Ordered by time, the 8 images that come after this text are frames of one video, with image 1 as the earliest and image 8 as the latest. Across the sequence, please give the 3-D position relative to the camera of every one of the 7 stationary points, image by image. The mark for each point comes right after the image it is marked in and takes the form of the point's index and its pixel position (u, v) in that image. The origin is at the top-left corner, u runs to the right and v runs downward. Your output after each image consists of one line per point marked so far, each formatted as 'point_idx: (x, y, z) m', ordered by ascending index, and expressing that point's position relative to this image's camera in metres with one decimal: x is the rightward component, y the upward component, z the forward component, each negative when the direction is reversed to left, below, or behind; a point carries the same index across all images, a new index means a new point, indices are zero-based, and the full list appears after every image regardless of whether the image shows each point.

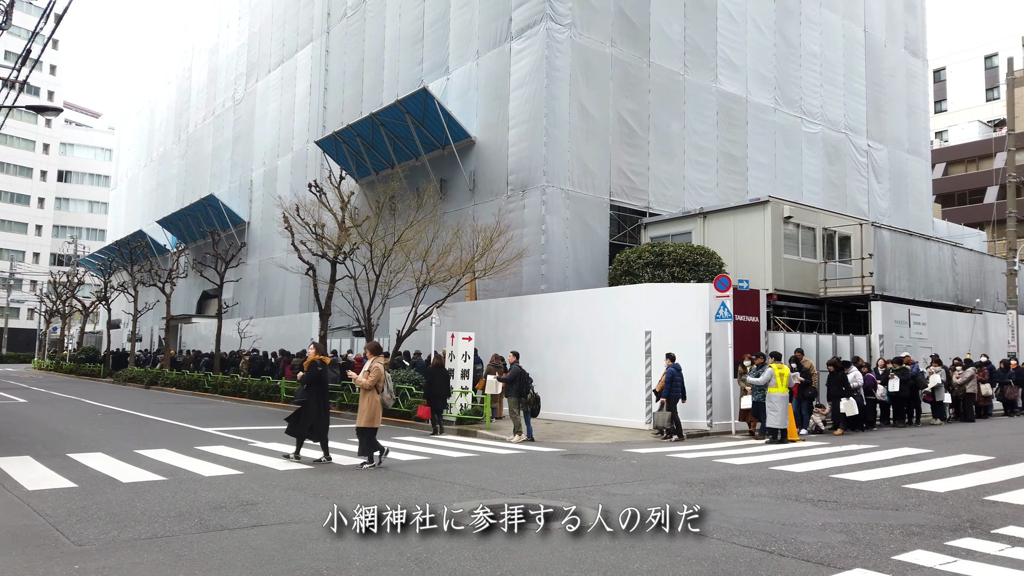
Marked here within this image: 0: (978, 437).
0: (+8.8, -2.8, +14.1) m
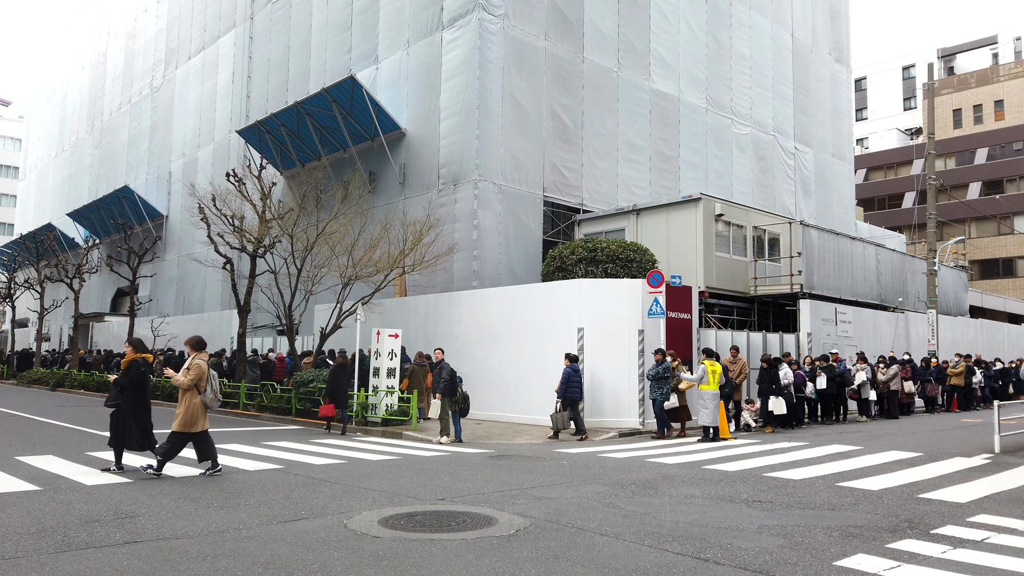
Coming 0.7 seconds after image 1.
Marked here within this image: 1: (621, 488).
0: (+7.5, -2.8, +14.2) m
1: (+1.2, -2.2, +8.0) m
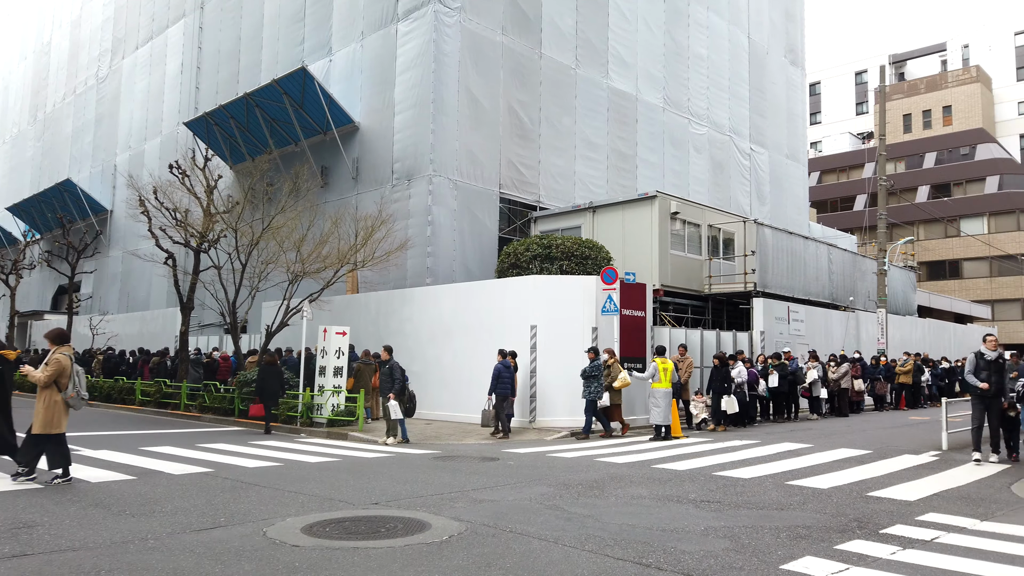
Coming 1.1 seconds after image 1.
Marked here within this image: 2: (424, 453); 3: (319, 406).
0: (+6.5, -2.7, +14.2) m
1: (+0.6, -2.1, +7.7) m
2: (-1.3, -2.4, +10.7) m
3: (-3.8, -2.3, +14.6) m
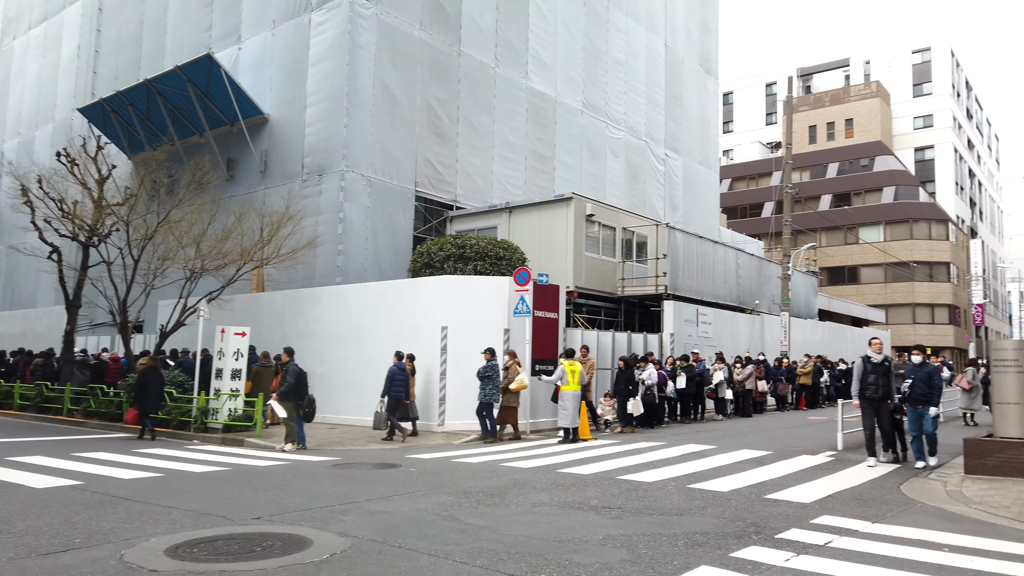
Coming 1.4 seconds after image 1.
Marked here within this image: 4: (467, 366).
0: (+4.8, -2.8, +14.5) m
1: (-0.4, -2.1, +7.4) m
2: (-2.6, -2.4, +10.2) m
3: (-5.5, -2.3, +13.8) m
4: (-0.9, -1.6, +14.9) m
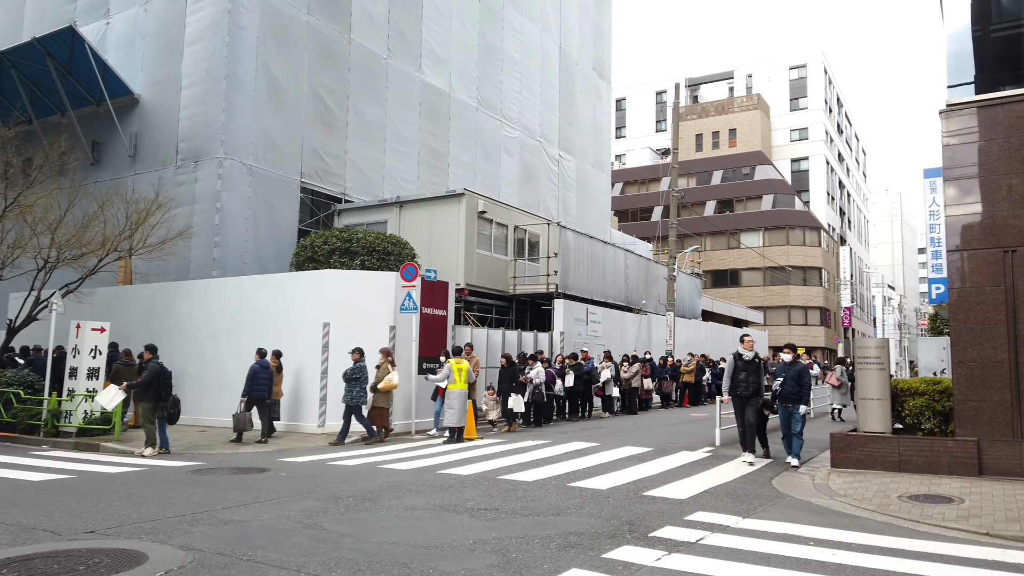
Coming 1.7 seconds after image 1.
0: (+2.5, -2.8, +14.7) m
1: (-1.6, -2.0, +7.0) m
2: (-4.2, -2.3, +9.4) m
3: (-7.5, -2.1, +12.6) m
4: (-3.1, -1.5, +14.3) m
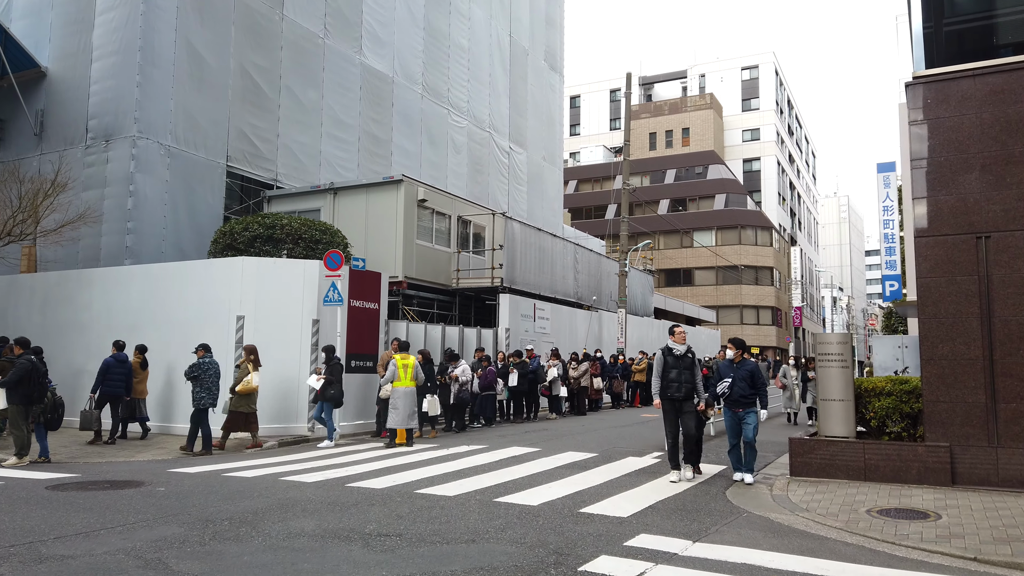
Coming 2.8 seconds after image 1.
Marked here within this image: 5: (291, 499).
0: (+1.4, -2.6, +13.7) m
1: (-2.4, -1.8, +5.7) m
2: (-5.0, -2.1, +8.0) m
3: (-8.6, -1.9, +11.0) m
4: (-4.3, -1.3, +12.9) m
5: (-2.1, -2.0, +6.9) m
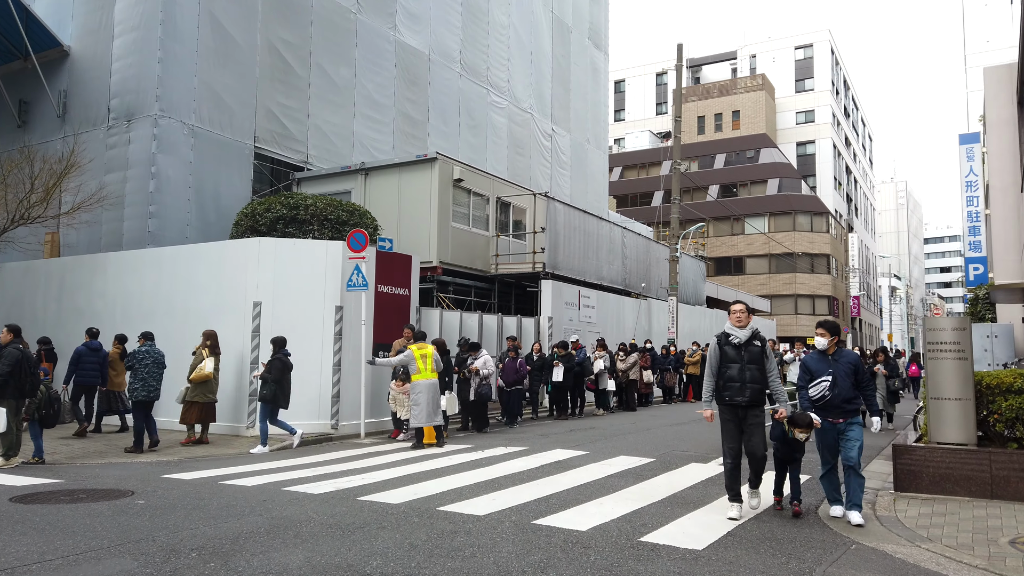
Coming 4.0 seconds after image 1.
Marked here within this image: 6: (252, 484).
0: (+2.1, -2.3, +12.3) m
1: (-2.1, -1.7, +4.5) m
2: (-4.6, -1.9, +7.0) m
3: (-8.0, -1.7, +10.1) m
4: (-3.6, -1.0, +11.8) m
5: (-1.7, -1.8, +5.7) m
6: (-2.5, -1.9, +7.3) m
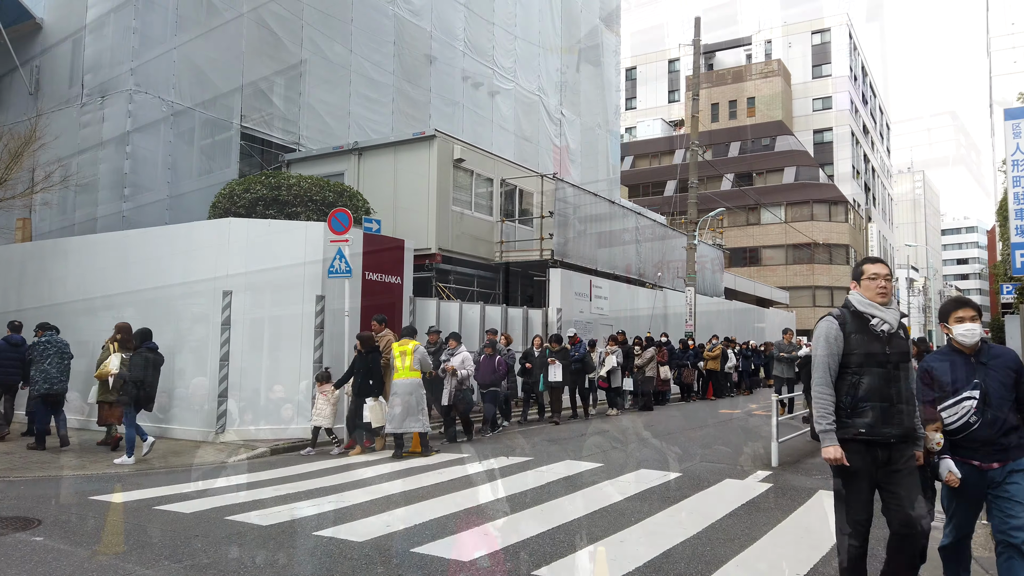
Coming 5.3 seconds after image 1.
0: (+2.1, -2.2, +10.9) m
1: (-2.2, -1.5, +3.2) m
2: (-4.6, -1.7, +5.7) m
3: (-8.0, -1.5, +8.9) m
4: (-3.5, -0.8, +10.5) m
5: (-1.8, -1.6, +4.4) m
6: (-2.5, -1.8, +6.0) m
